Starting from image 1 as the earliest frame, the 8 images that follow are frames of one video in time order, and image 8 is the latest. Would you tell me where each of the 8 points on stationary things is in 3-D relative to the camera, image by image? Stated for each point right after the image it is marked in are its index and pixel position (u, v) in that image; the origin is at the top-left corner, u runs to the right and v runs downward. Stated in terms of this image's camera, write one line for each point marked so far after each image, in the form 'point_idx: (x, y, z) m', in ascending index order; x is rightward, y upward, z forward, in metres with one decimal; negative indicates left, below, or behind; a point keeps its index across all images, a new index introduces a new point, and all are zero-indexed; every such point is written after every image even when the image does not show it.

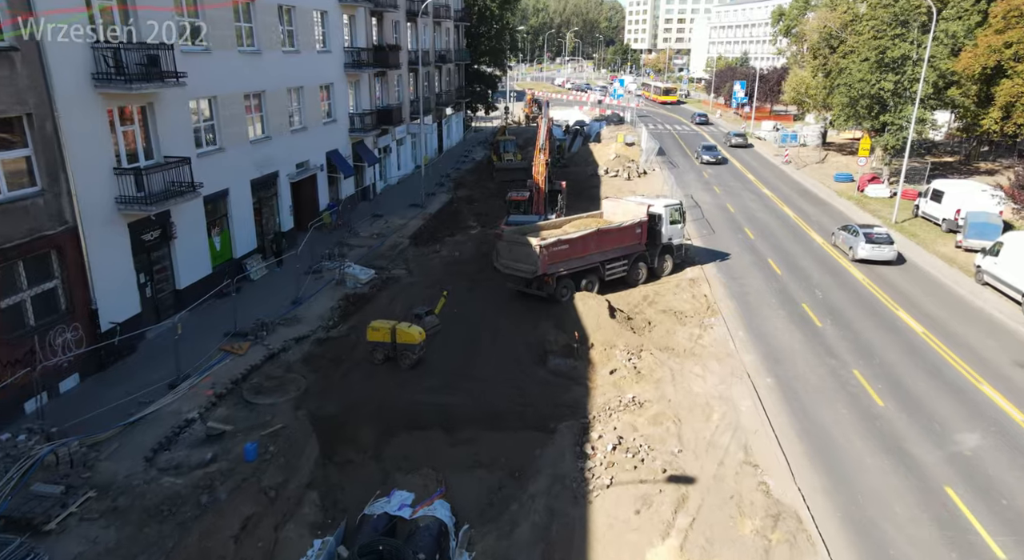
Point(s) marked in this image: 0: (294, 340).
0: (-6.1, -1.7, +19.6) m
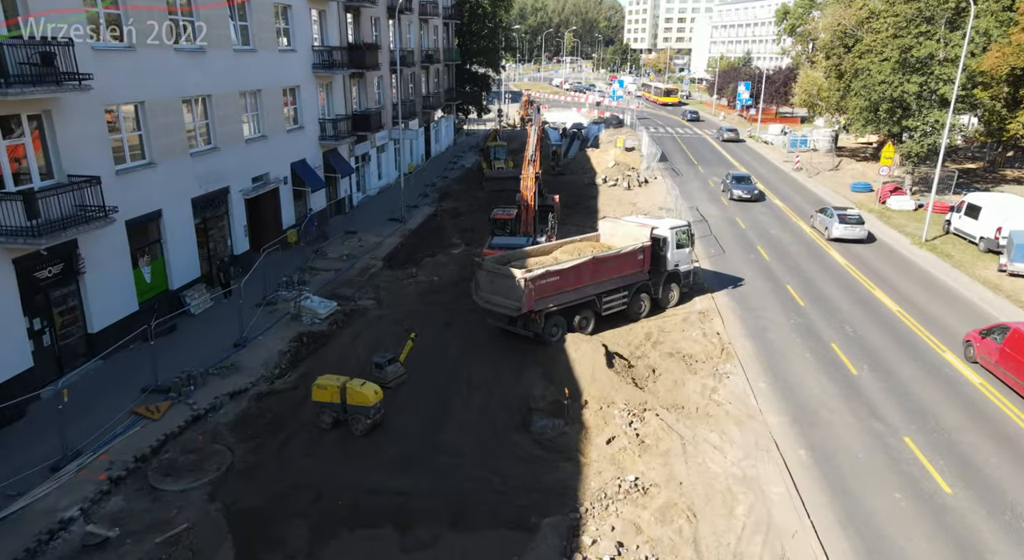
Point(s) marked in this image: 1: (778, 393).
0: (-6.7, -2.7, +16.3) m
1: (+6.5, -2.8, +17.1) m
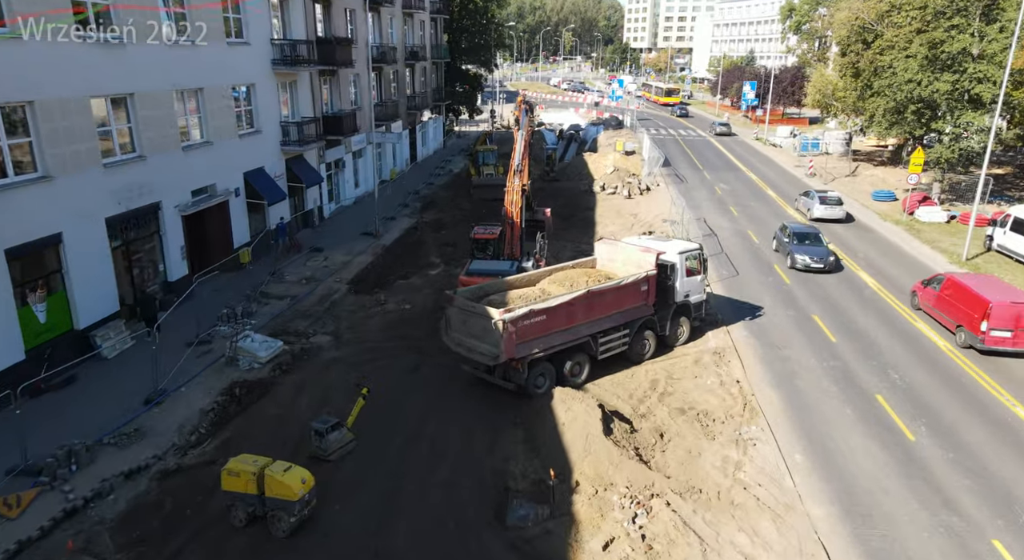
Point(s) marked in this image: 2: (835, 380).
0: (-7.2, -3.6, +12.7) m
1: (+6.0, -3.7, +13.6) m
2: (+8.1, -2.5, +17.2) m
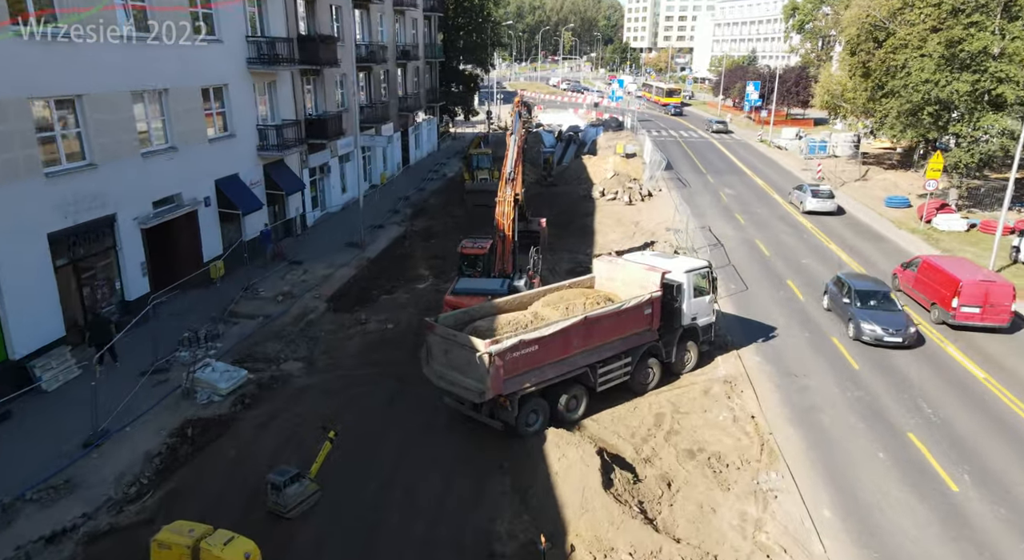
0: (-7.4, -4.1, +11.0) m
1: (+5.8, -4.2, +11.8) m
2: (+7.8, -3.0, +15.5) m
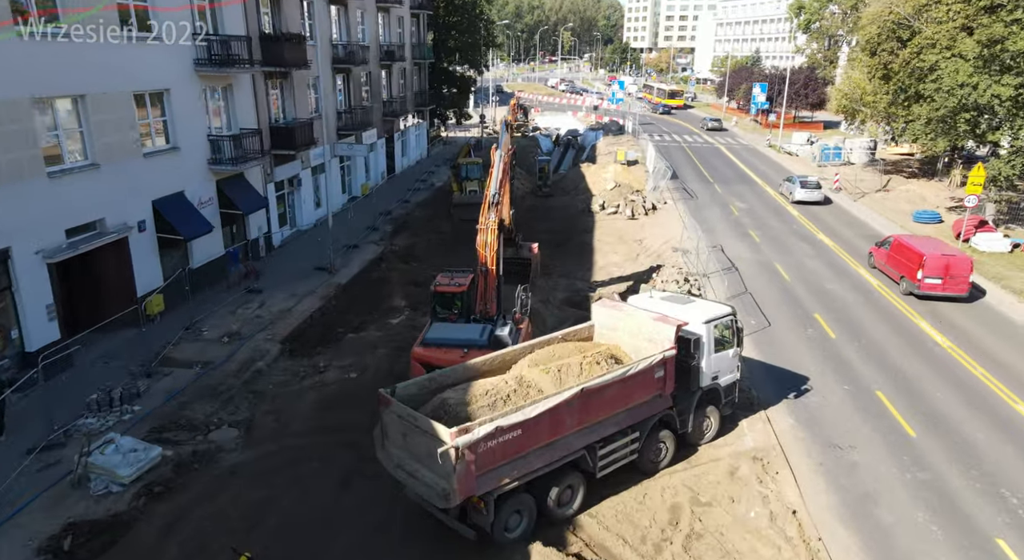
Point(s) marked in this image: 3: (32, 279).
0: (-7.8, -5.2, +7.7) m
1: (+5.4, -5.3, +8.6) m
2: (+7.4, -4.1, +12.2) m
3: (-10.7, 0.0, +15.5) m
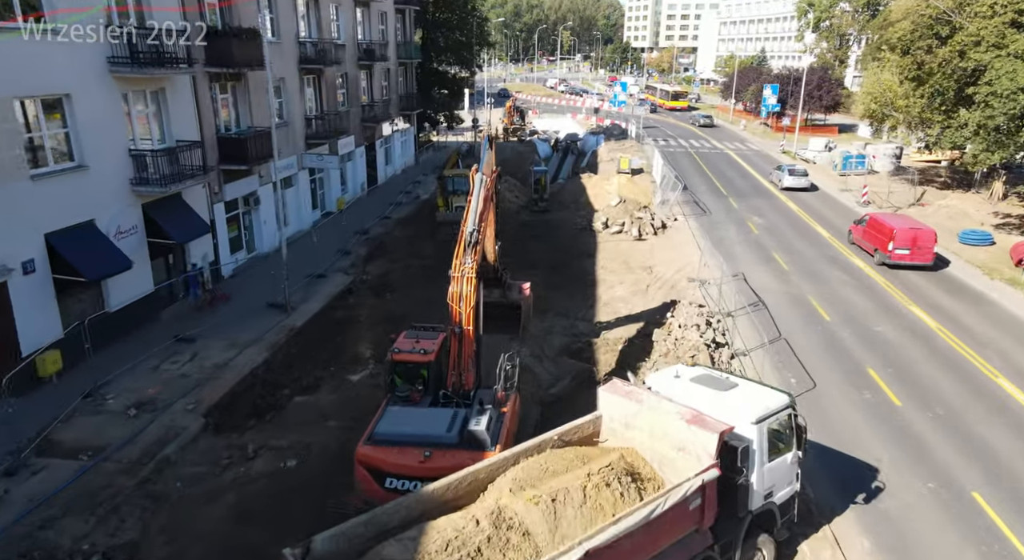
0: (-8.2, -6.4, +3.8) m
1: (+5.0, -6.5, +4.7) m
2: (+7.1, -5.3, +8.3) m
3: (-11.0, -1.2, +11.6) m
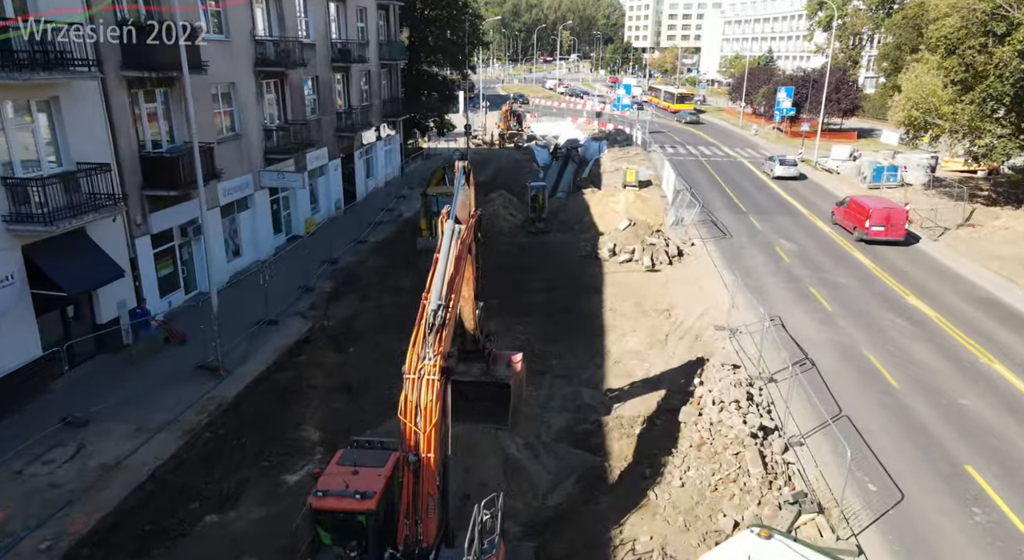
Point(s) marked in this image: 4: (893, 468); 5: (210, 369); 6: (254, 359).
0: (-8.4, -7.8, -0.4) m
1: (+4.8, -7.8, +0.4) m
2: (+6.8, -6.6, +4.1) m
3: (-11.3, -2.6, +7.3) m
4: (+7.4, -3.6, +13.5) m
5: (-7.5, -2.2, +17.1) m
6: (-6.7, -2.0, +18.1) m
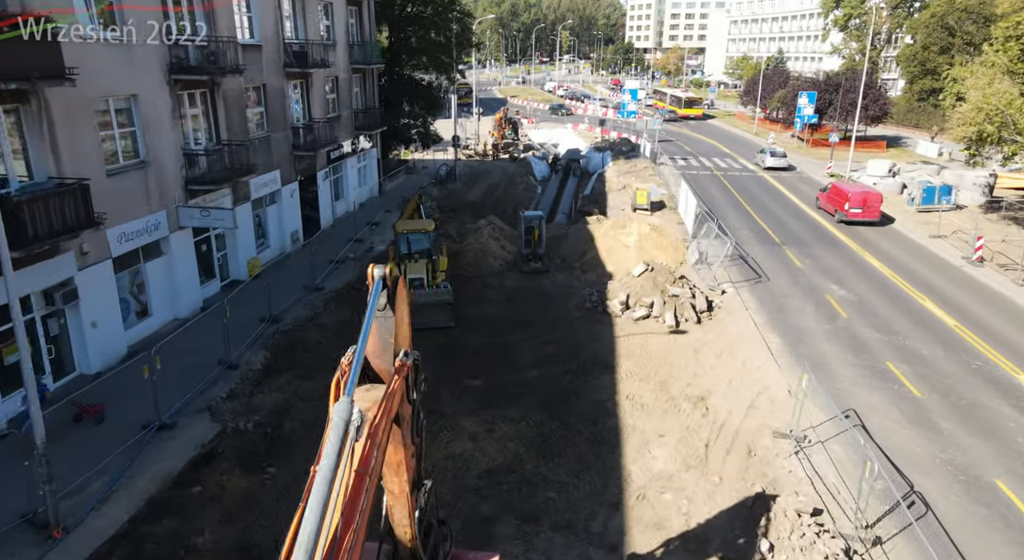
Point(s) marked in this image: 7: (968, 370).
0: (-8.8, -9.6, -6.0) m
1: (+4.4, -9.7, -5.1) m
2: (+6.5, -8.5, -1.4) m
3: (-11.6, -4.4, +1.8) m
4: (+7.0, -5.5, +7.9) m
5: (-7.8, -4.1, +11.6) m
6: (-7.1, -3.9, +12.6) m
7: (+11.6, -2.4, +17.7) m
